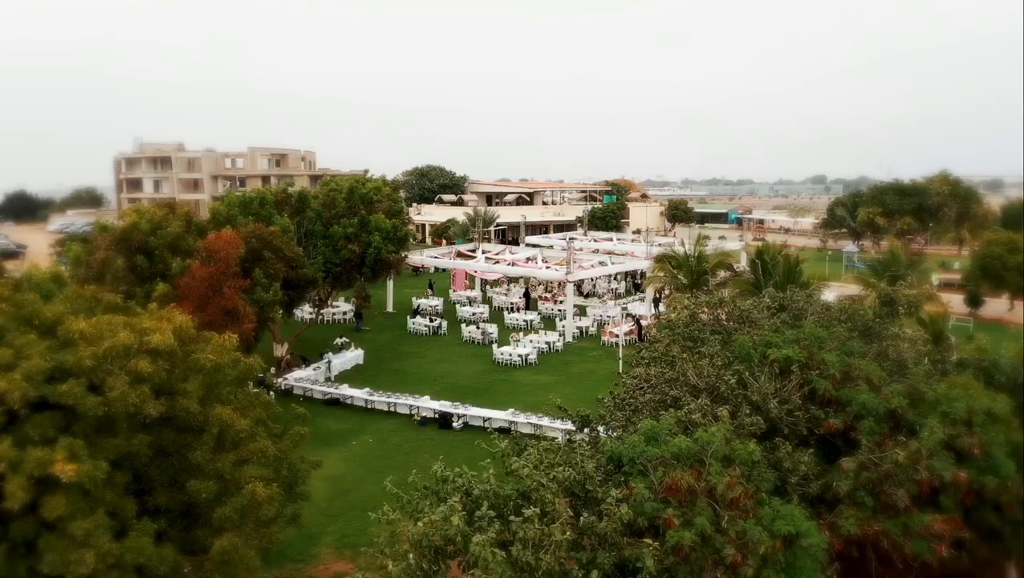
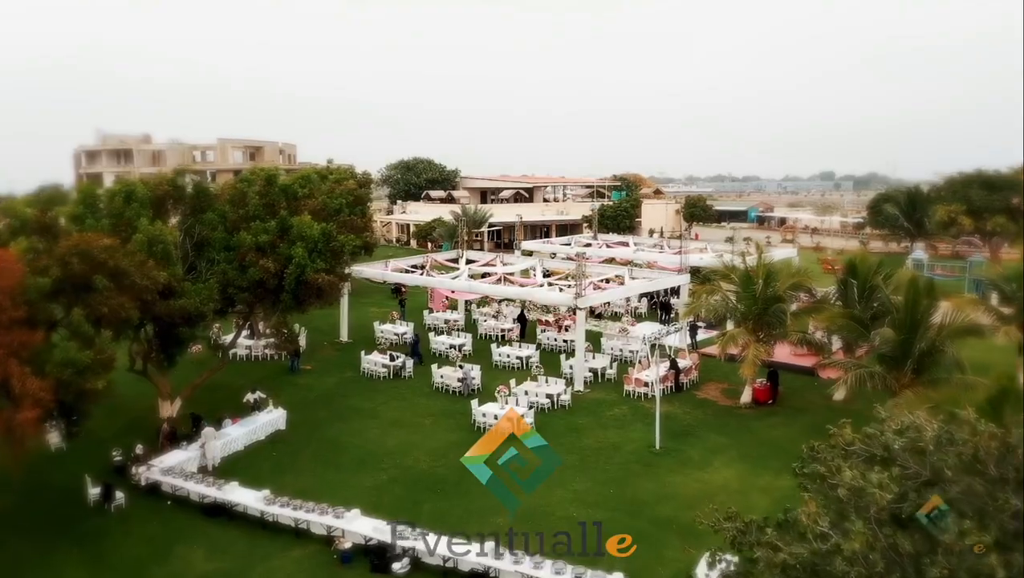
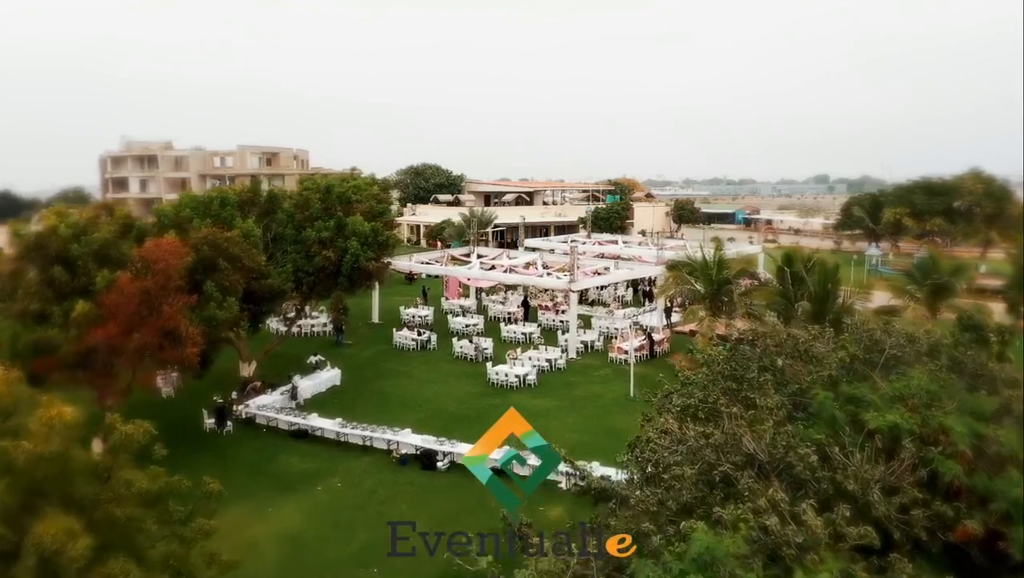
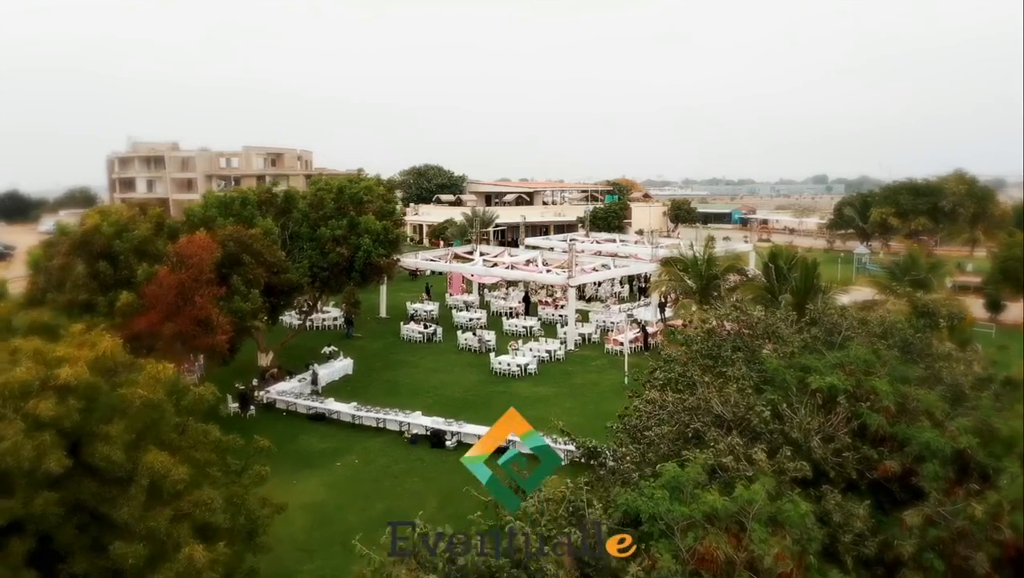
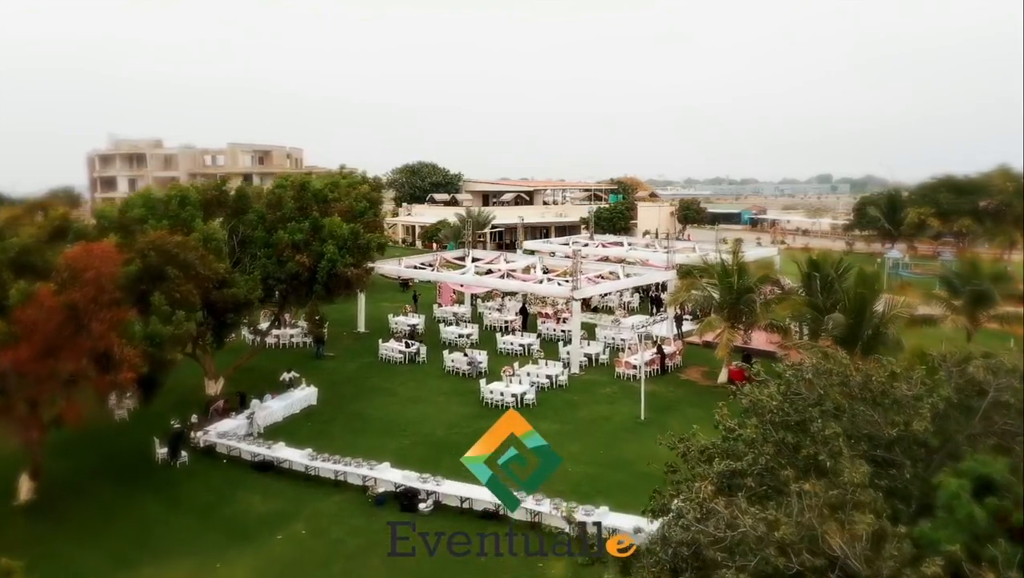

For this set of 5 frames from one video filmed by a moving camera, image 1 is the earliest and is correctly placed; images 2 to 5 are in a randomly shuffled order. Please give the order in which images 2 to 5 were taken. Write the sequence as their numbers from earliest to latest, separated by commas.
4, 3, 5, 2
